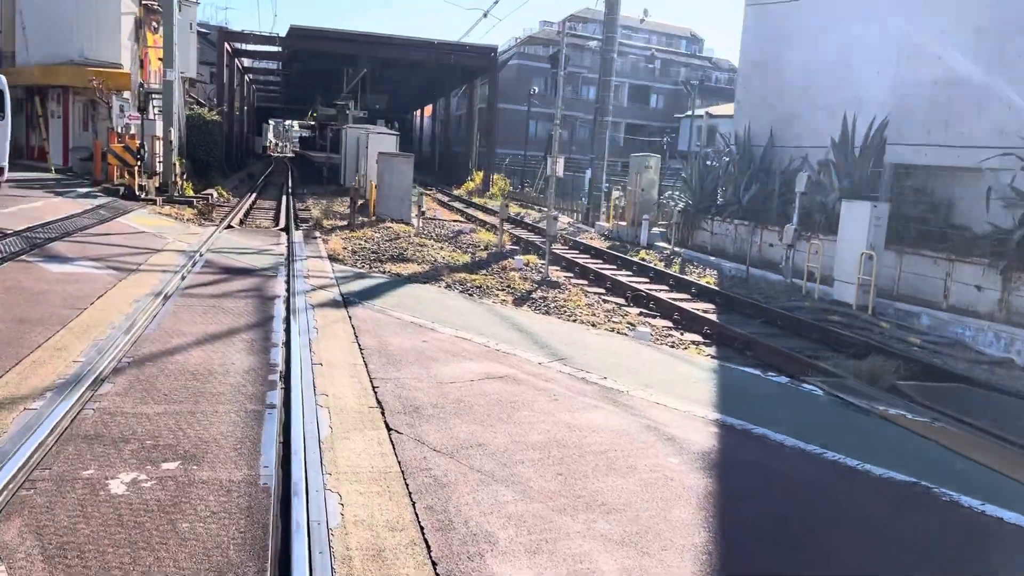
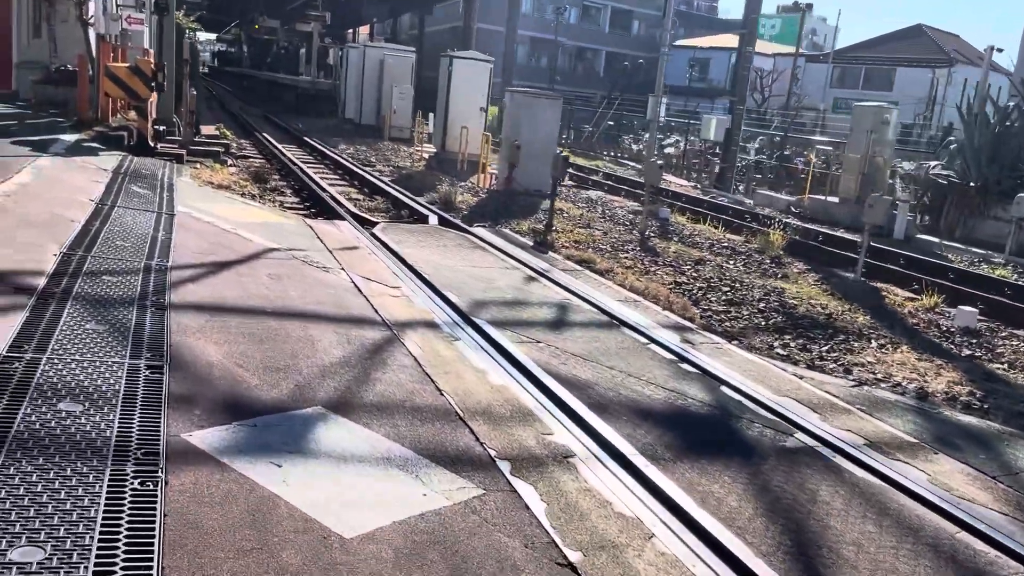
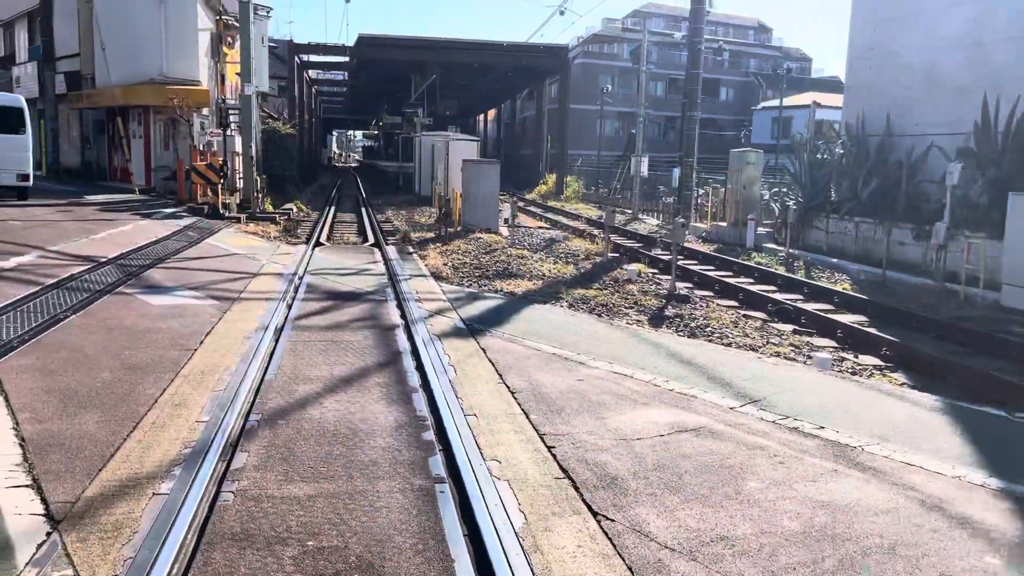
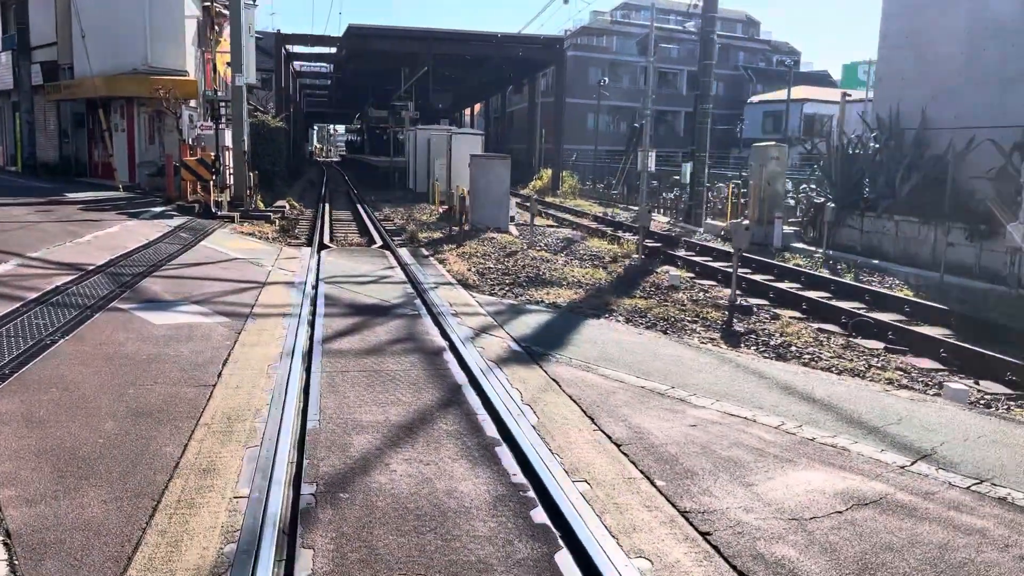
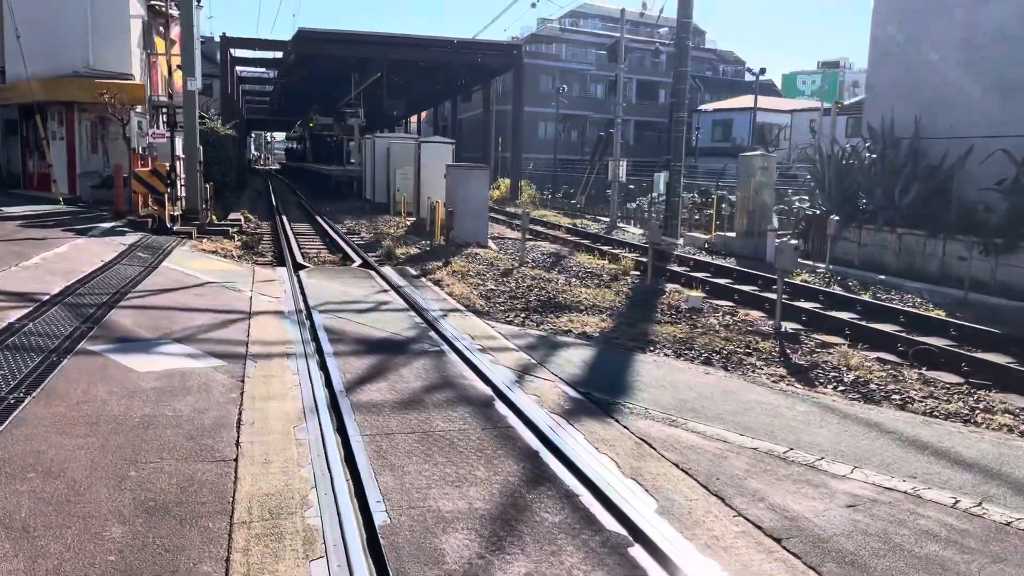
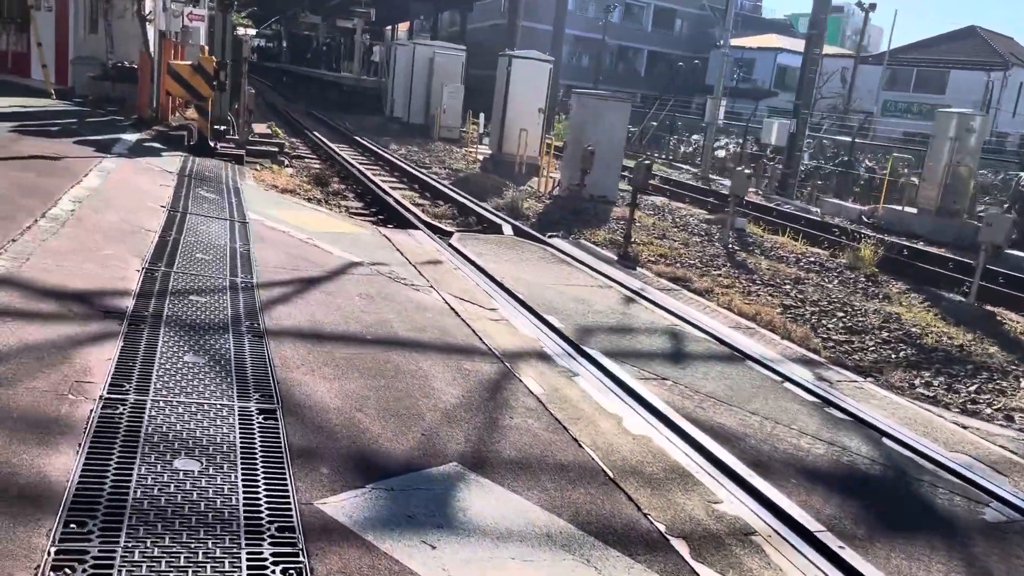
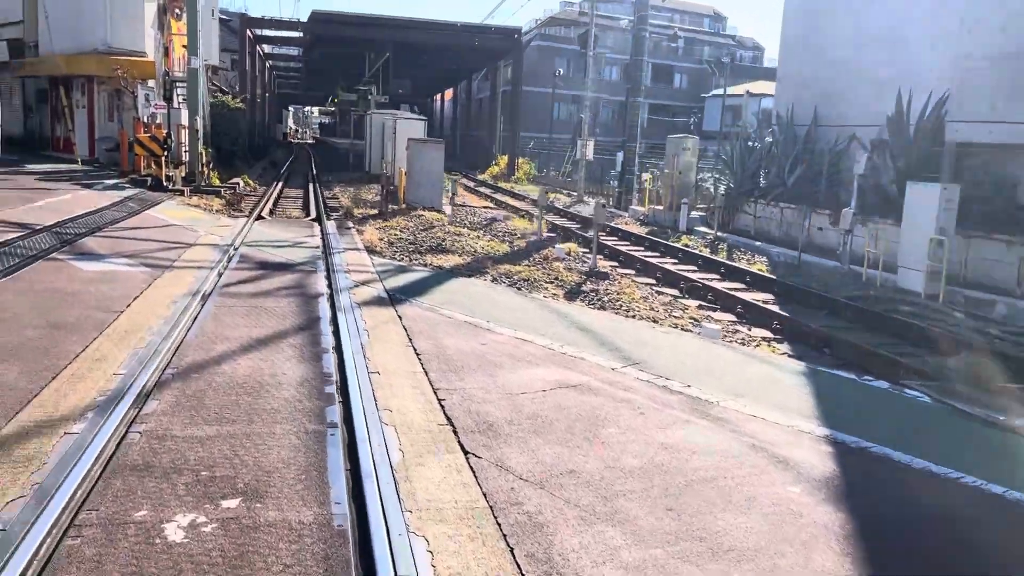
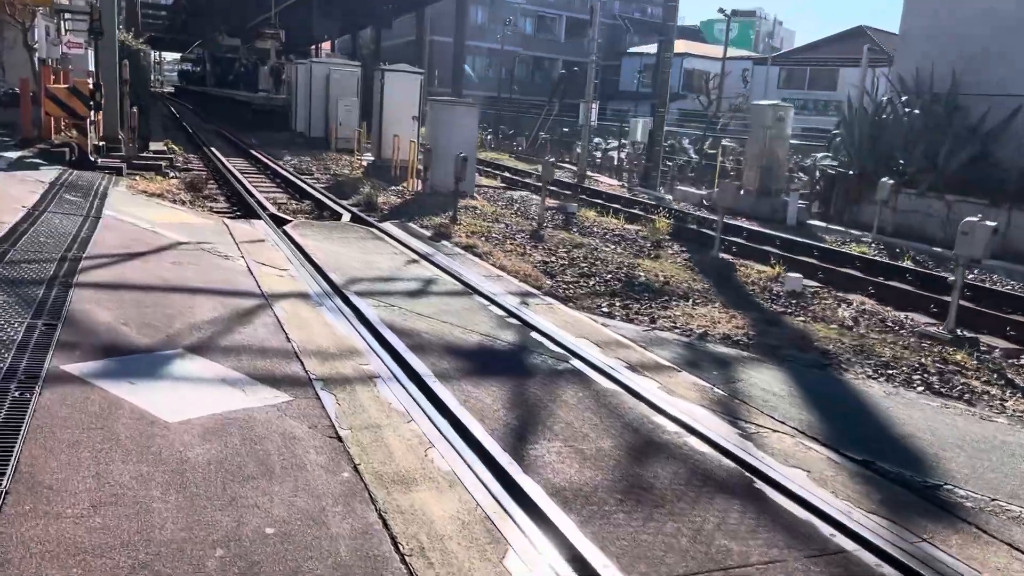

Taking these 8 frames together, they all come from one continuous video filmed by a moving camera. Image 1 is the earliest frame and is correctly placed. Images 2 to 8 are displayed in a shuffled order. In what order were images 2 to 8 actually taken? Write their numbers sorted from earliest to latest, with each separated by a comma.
7, 3, 4, 5, 8, 2, 6
